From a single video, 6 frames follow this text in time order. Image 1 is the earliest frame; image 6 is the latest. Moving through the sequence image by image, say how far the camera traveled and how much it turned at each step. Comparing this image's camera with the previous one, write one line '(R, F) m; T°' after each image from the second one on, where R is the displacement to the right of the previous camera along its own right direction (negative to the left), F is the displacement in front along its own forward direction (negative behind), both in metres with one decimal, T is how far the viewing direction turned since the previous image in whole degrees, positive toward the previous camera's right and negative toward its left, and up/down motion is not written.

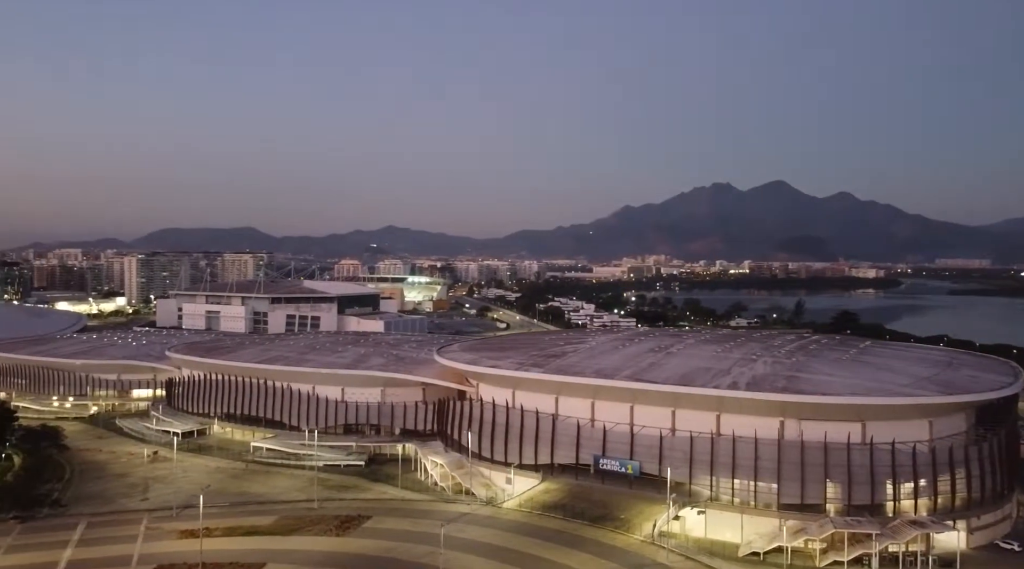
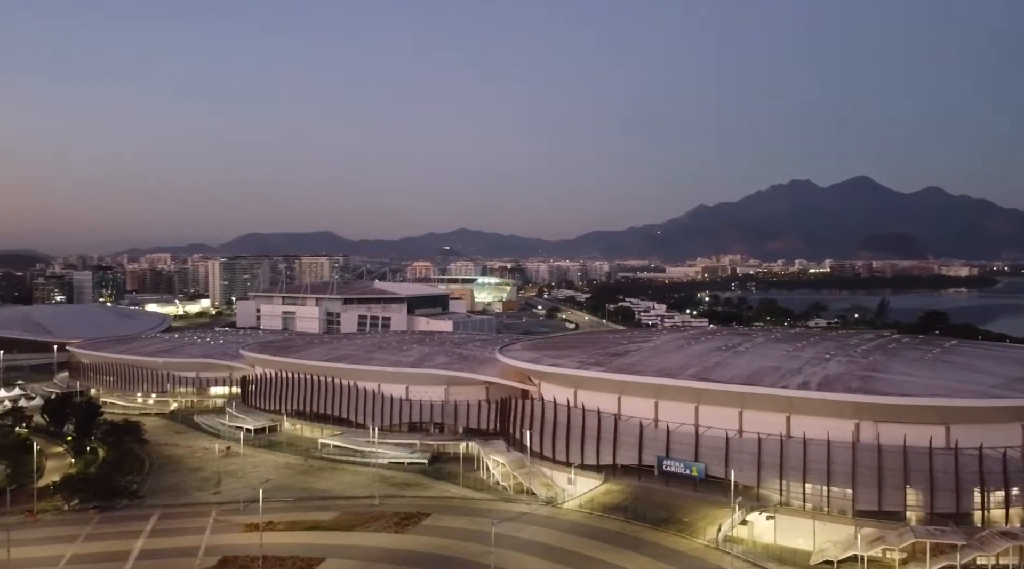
(+0.5, +0.4) m; -5°
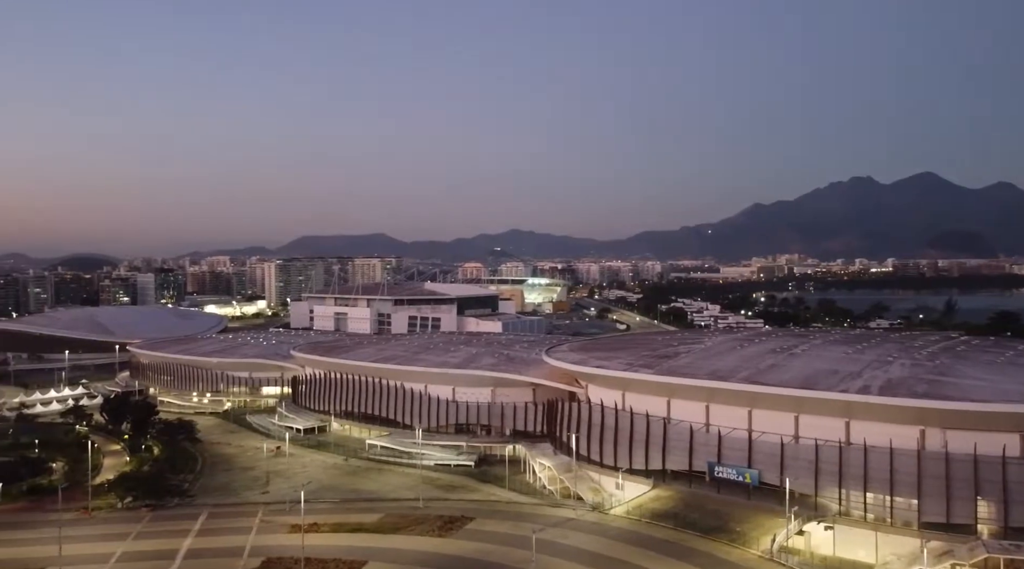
(+0.2, +0.5) m; -4°
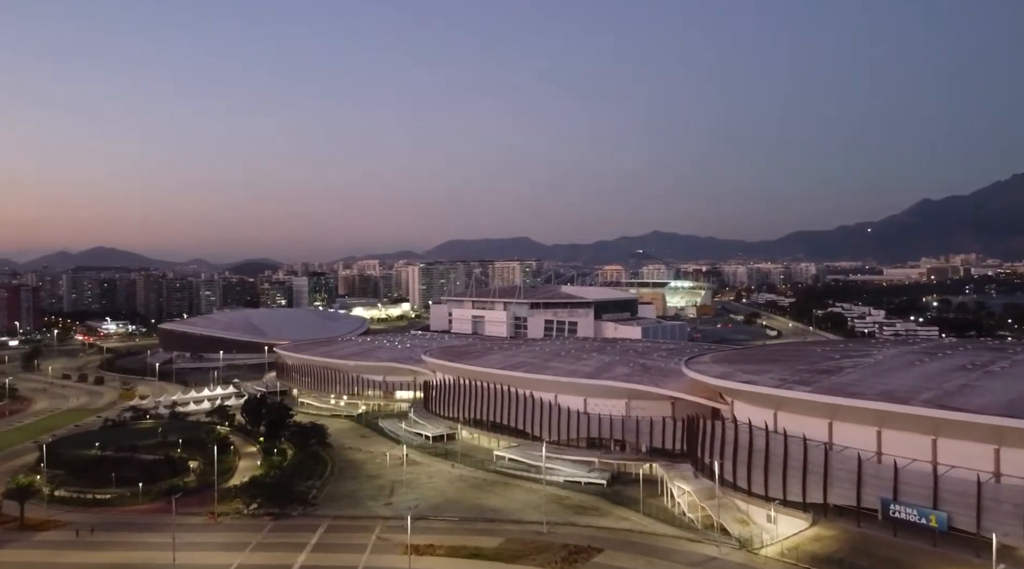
(+0.3, +2.4) m; -10°
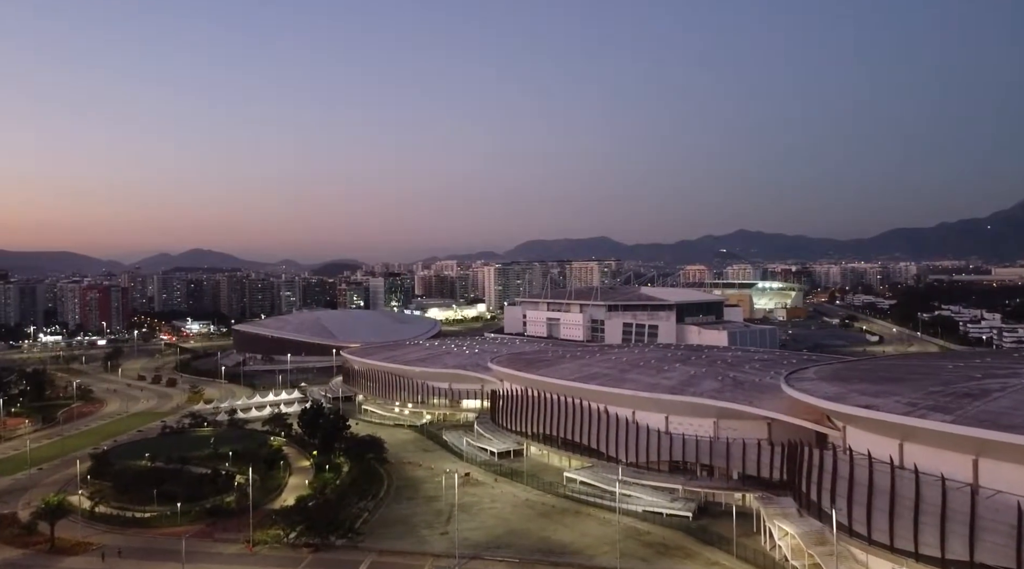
(+0.3, +3.6) m; -6°
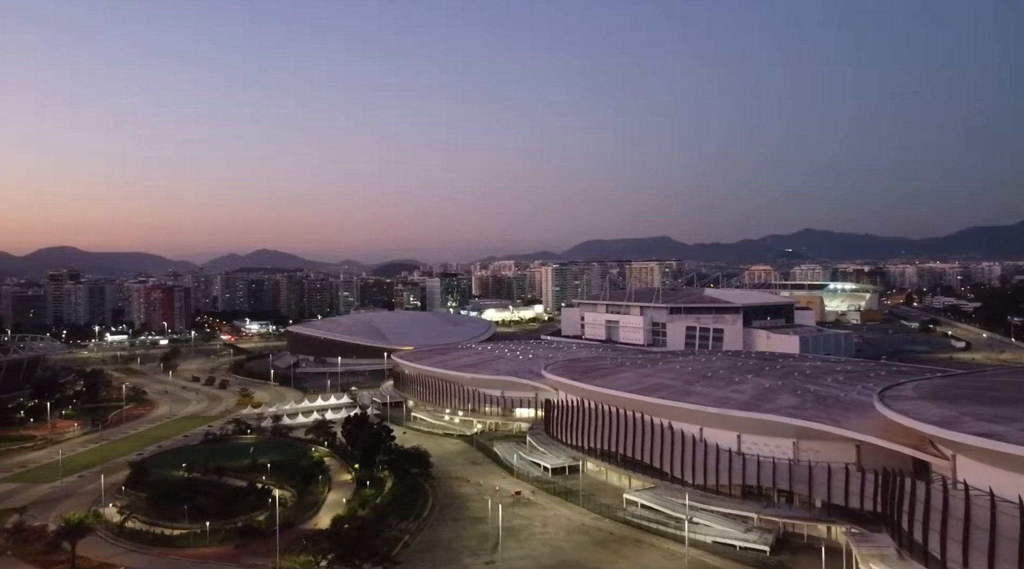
(+0.2, +2.7) m; -4°
